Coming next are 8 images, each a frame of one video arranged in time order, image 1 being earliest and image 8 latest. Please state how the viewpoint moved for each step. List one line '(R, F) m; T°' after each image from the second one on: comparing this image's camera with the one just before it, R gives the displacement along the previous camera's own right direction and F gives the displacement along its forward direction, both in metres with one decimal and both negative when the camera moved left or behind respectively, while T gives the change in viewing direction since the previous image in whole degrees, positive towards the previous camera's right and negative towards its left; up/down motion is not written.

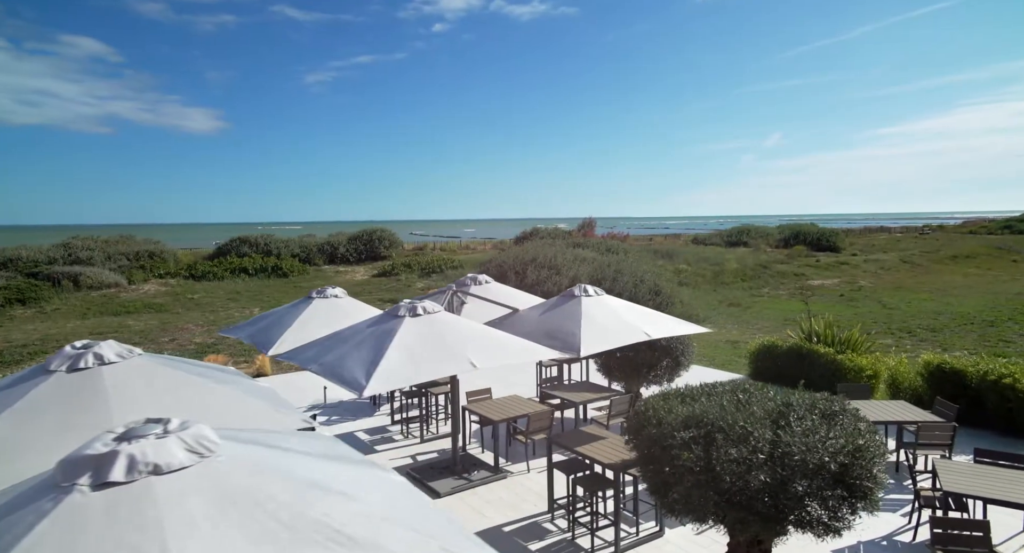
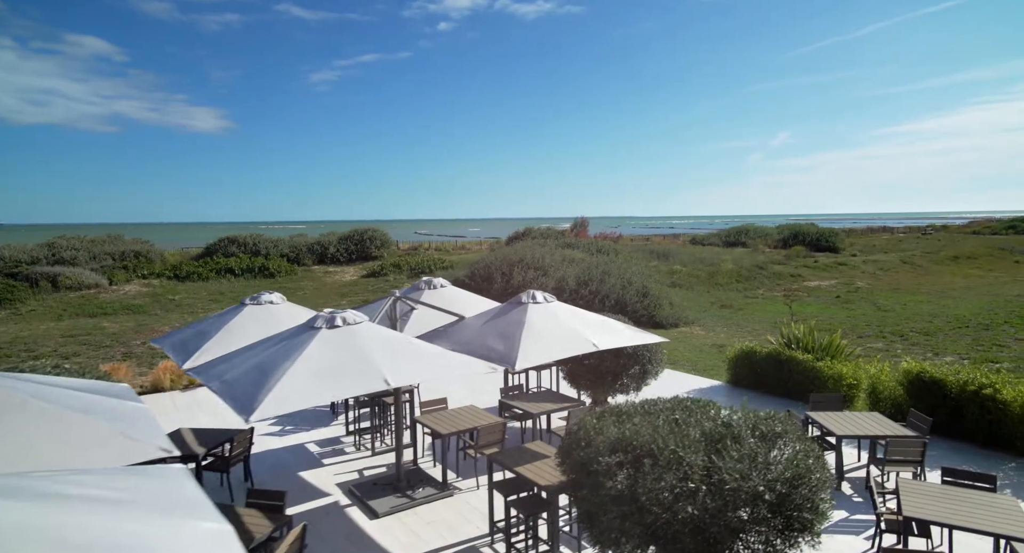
(+0.3, +0.2) m; 0°
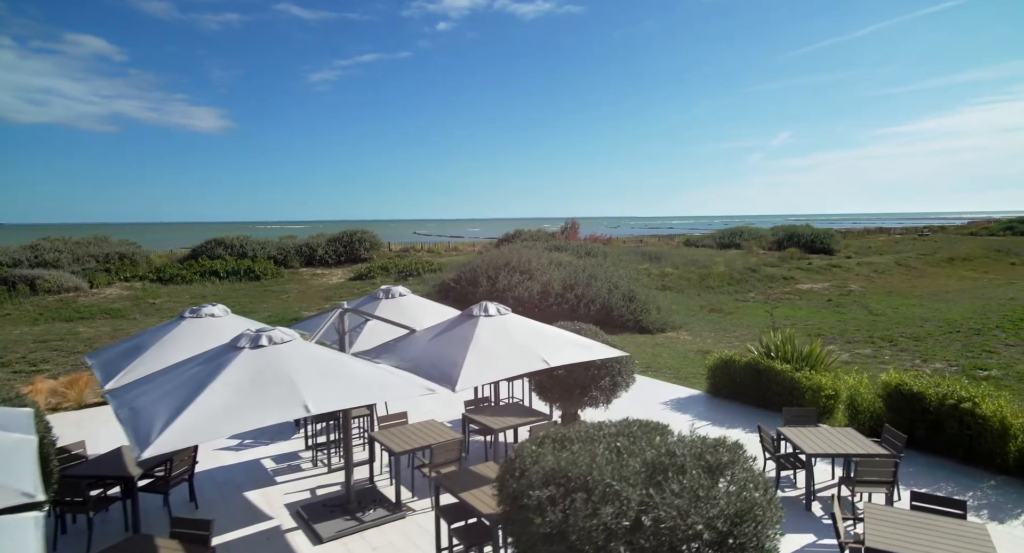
(+0.2, +0.2) m; 0°
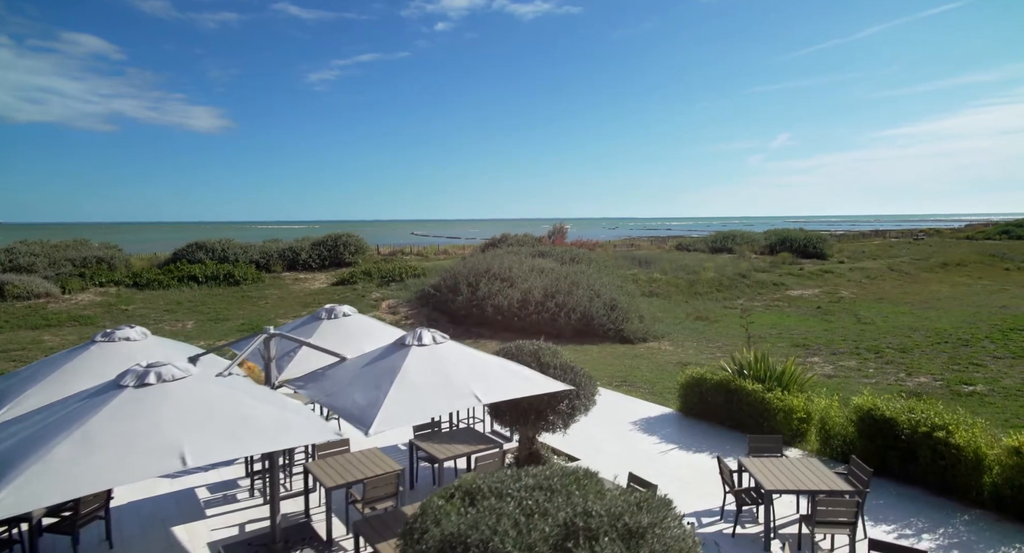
(+0.3, +0.2) m; 0°
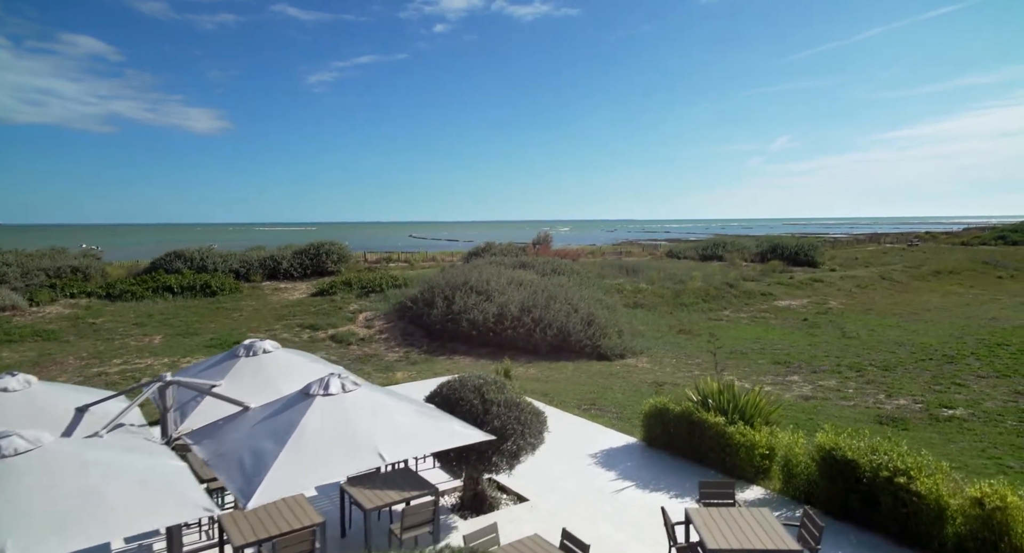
(+0.4, +0.2) m; 0°
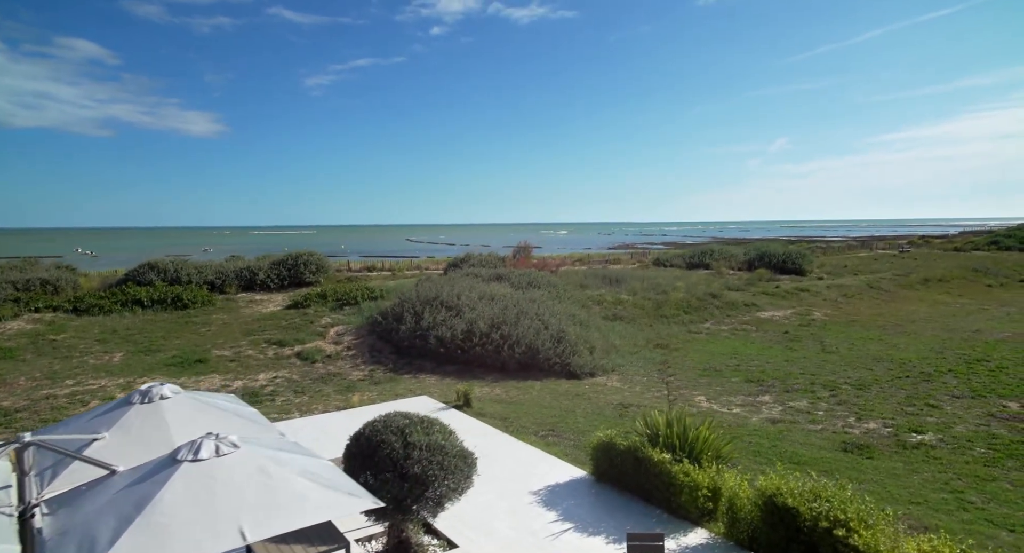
(+0.5, +0.2) m; 0°
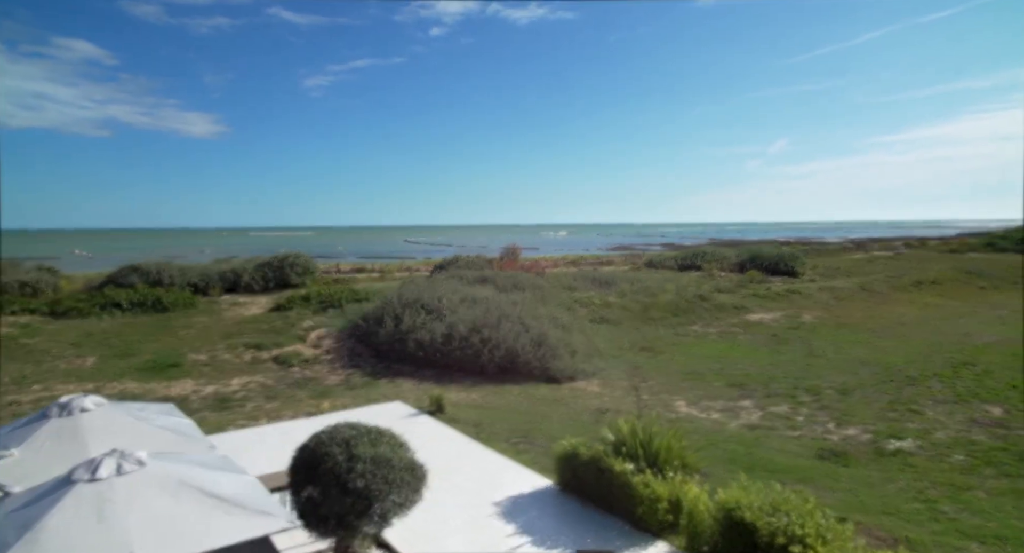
(+0.3, +0.1) m; 0°
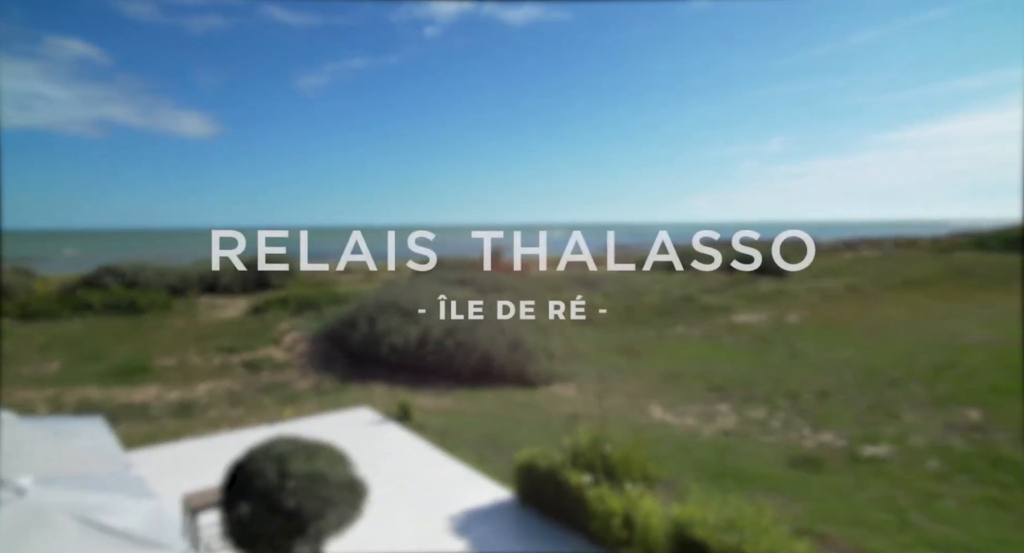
(+0.3, +0.2) m; 0°
